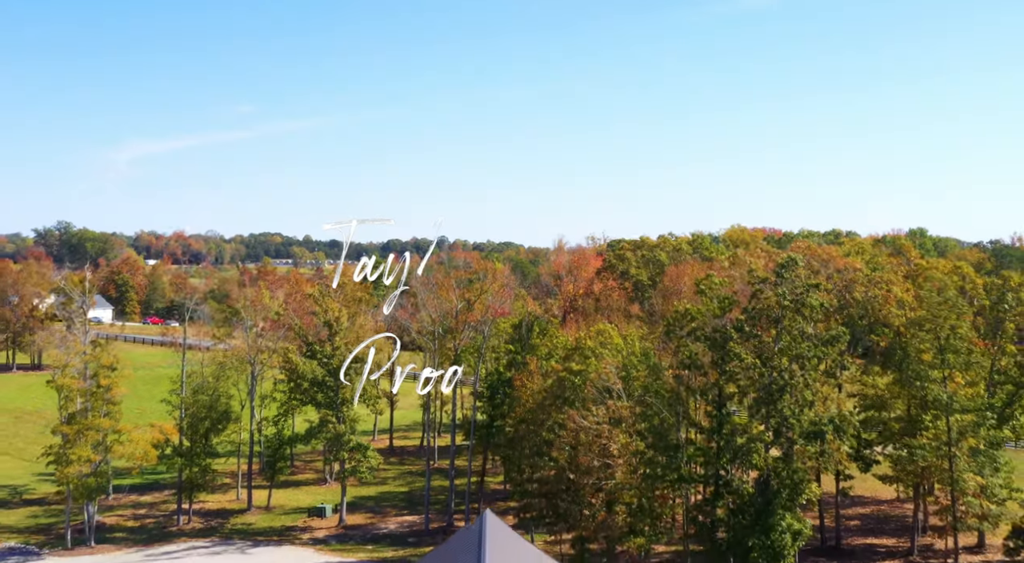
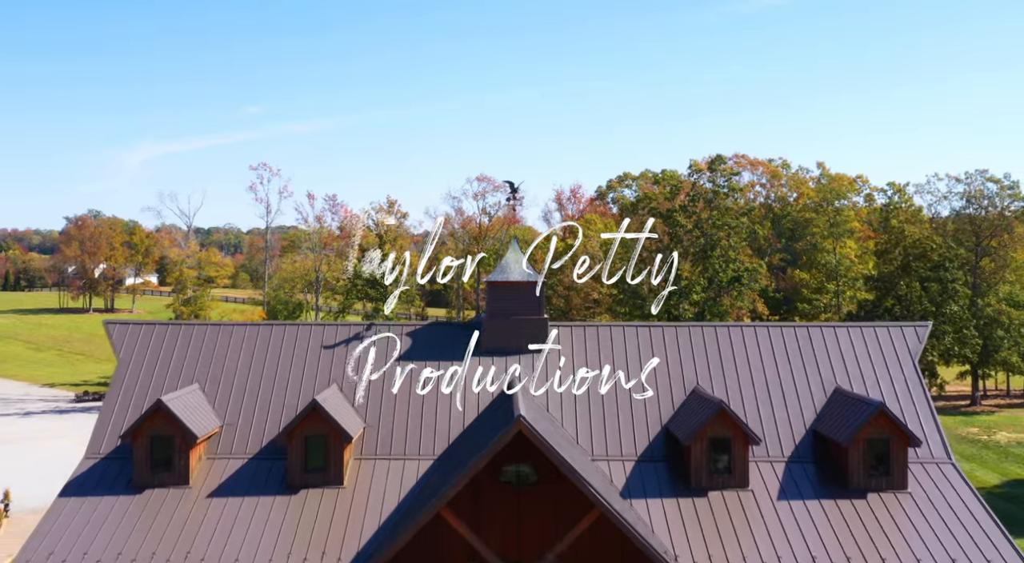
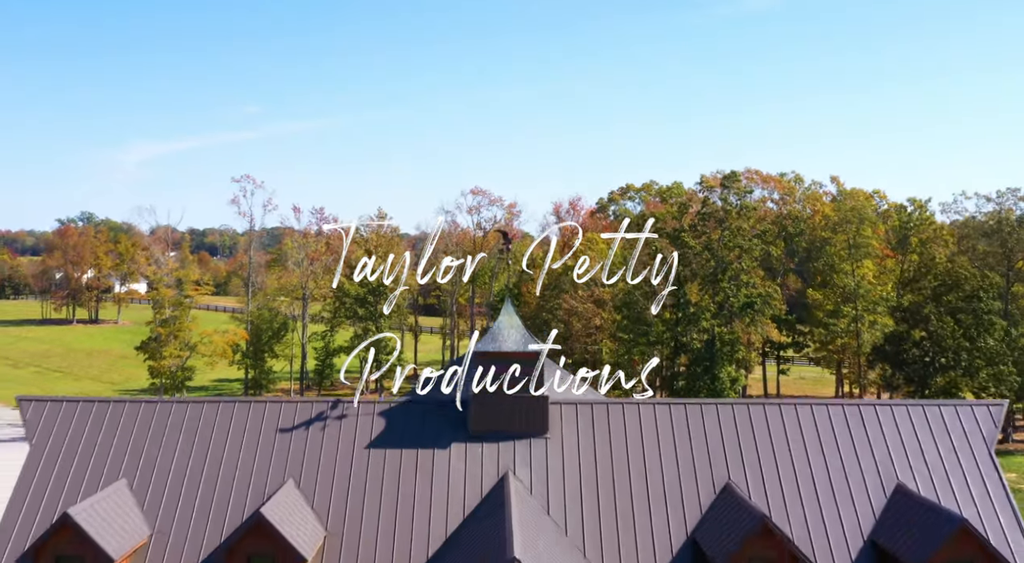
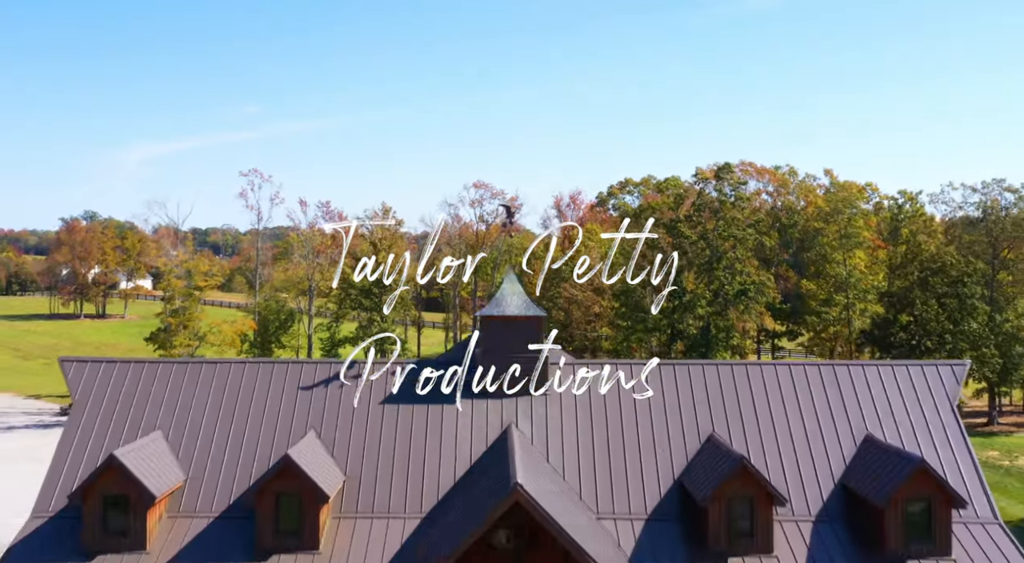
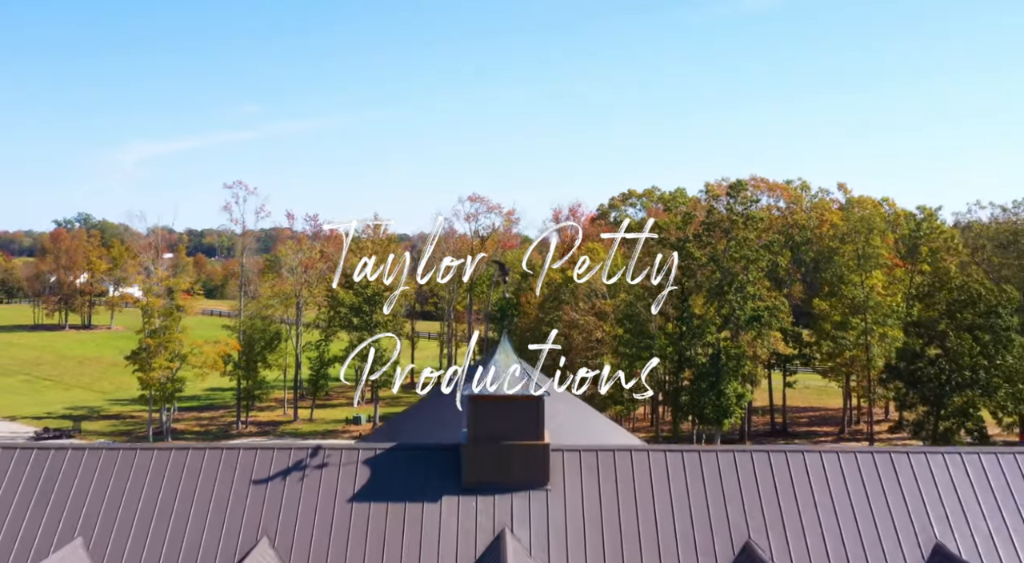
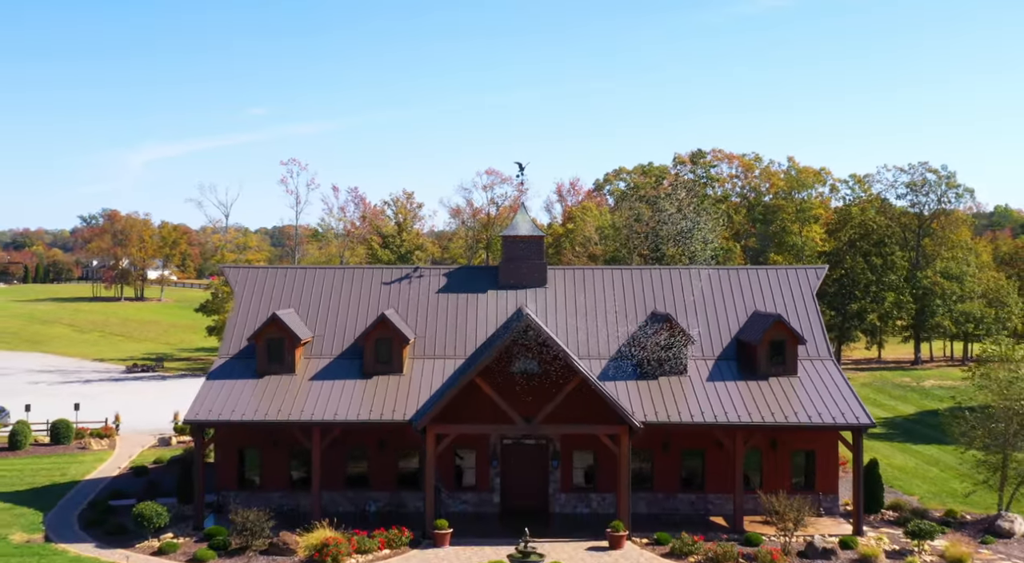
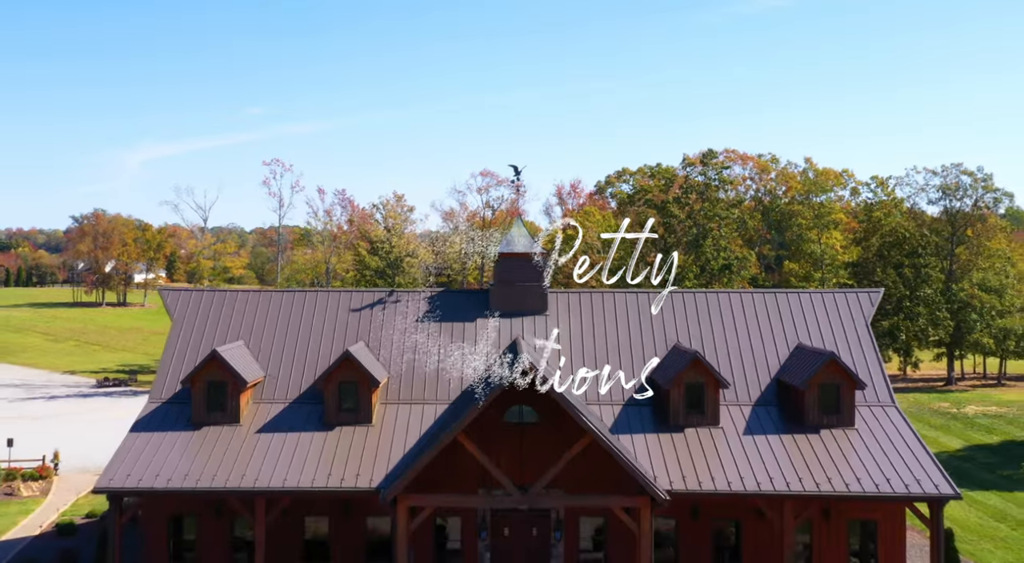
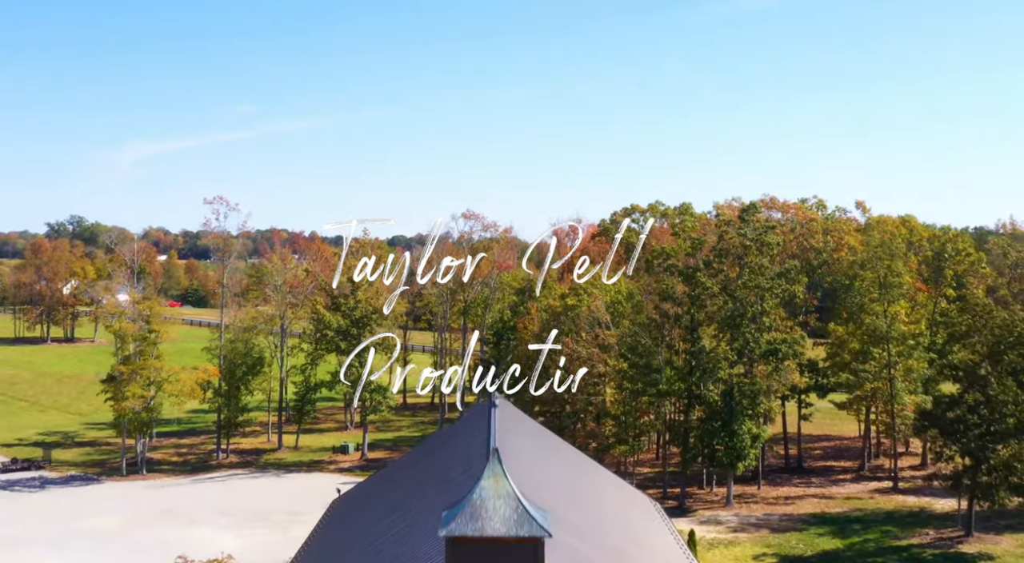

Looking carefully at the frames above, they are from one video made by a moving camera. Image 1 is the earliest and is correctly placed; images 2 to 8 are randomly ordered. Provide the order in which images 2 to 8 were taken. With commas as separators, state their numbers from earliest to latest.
8, 5, 3, 4, 2, 7, 6
